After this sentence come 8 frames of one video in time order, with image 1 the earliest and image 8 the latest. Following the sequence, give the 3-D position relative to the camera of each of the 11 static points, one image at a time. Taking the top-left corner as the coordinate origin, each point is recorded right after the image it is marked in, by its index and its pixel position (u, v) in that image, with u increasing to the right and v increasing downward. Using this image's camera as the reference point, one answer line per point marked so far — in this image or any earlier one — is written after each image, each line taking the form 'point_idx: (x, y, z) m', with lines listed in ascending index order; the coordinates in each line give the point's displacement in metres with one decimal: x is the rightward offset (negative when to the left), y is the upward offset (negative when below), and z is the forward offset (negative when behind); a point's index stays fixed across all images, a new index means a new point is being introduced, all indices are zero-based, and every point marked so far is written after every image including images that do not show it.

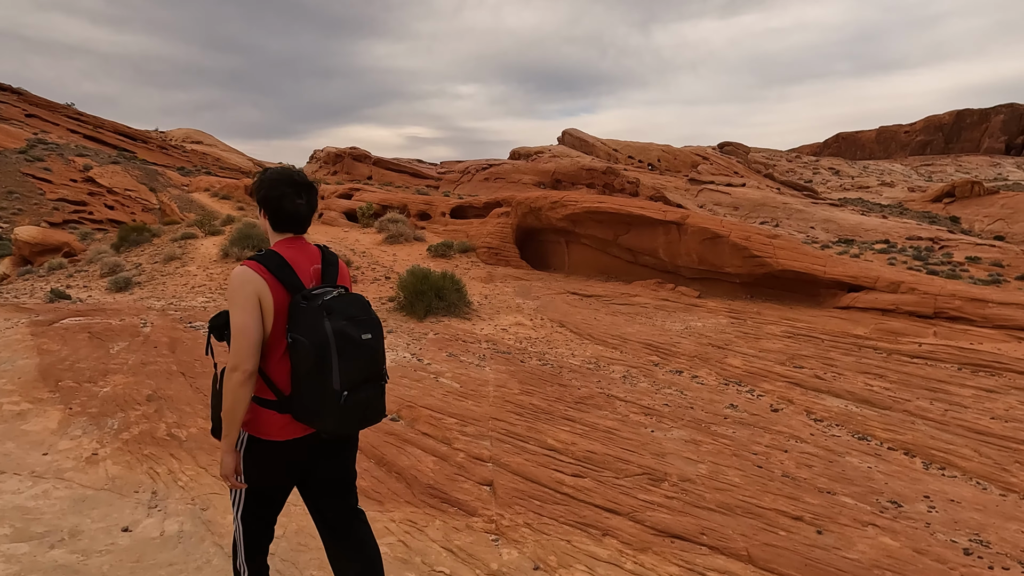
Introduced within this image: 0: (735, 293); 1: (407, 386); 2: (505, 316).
0: (+4.3, -0.1, +12.8) m
1: (-0.9, -0.9, +5.9) m
2: (-0.1, -0.4, +10.4) m
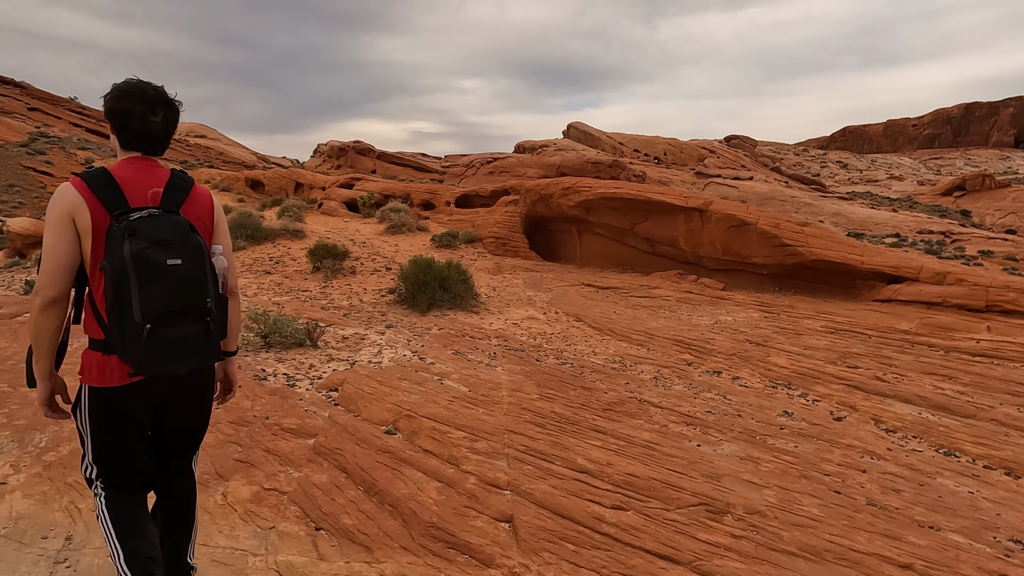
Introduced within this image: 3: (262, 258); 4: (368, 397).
0: (+4.4, +0.1, +11.9) m
1: (-0.8, -0.8, +5.0) m
2: (+0.1, -0.3, +9.5) m
3: (-4.9, +0.6, +13.2) m
4: (-1.0, -0.8, +4.8) m
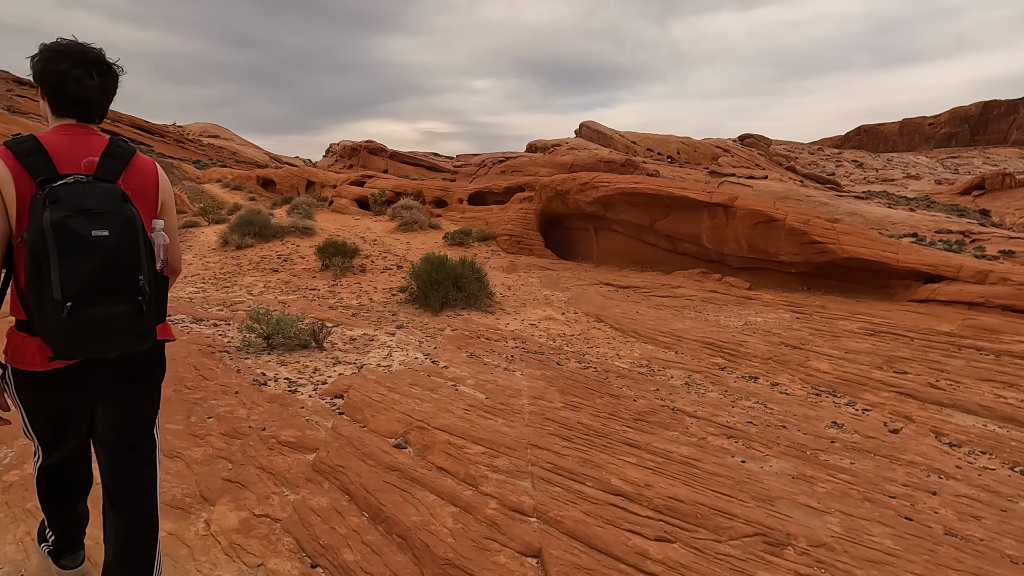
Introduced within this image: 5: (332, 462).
0: (+4.7, +0.1, +11.3) m
1: (-0.6, -0.8, +4.6) m
2: (+0.3, -0.3, +9.0) m
3: (-4.6, +0.6, +12.8) m
4: (-0.9, -0.8, +4.3) m
5: (-0.9, -0.9, +3.4) m
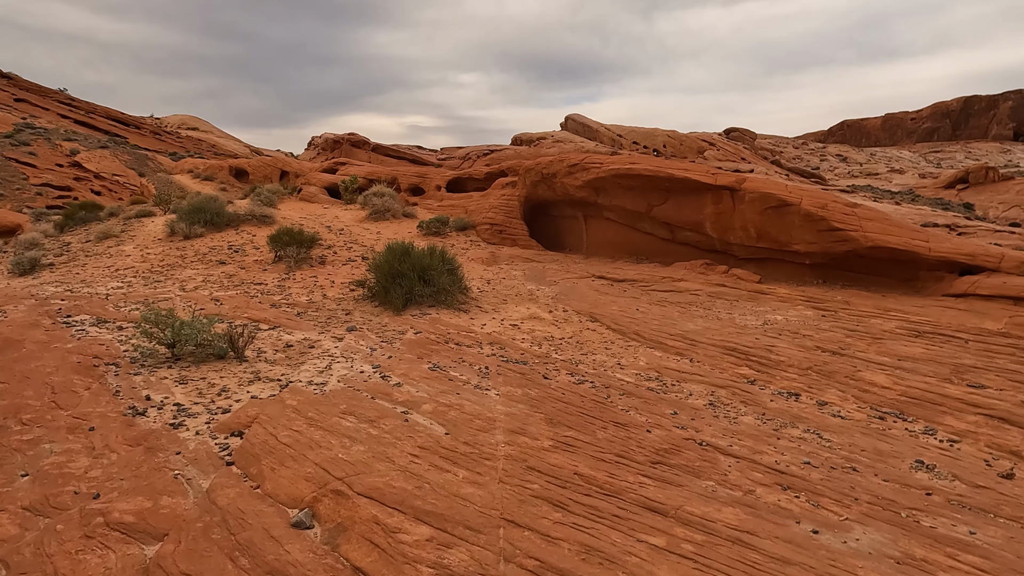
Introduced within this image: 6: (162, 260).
0: (+4.4, +0.2, +10.1) m
1: (-0.8, -0.7, +3.3) m
2: (0.0, -0.2, +7.7) m
3: (-5.0, +0.7, +11.4) m
4: (-1.0, -0.7, +3.0) m
5: (-1.1, -0.9, +2.1) m
6: (-5.6, +0.4, +10.6) m
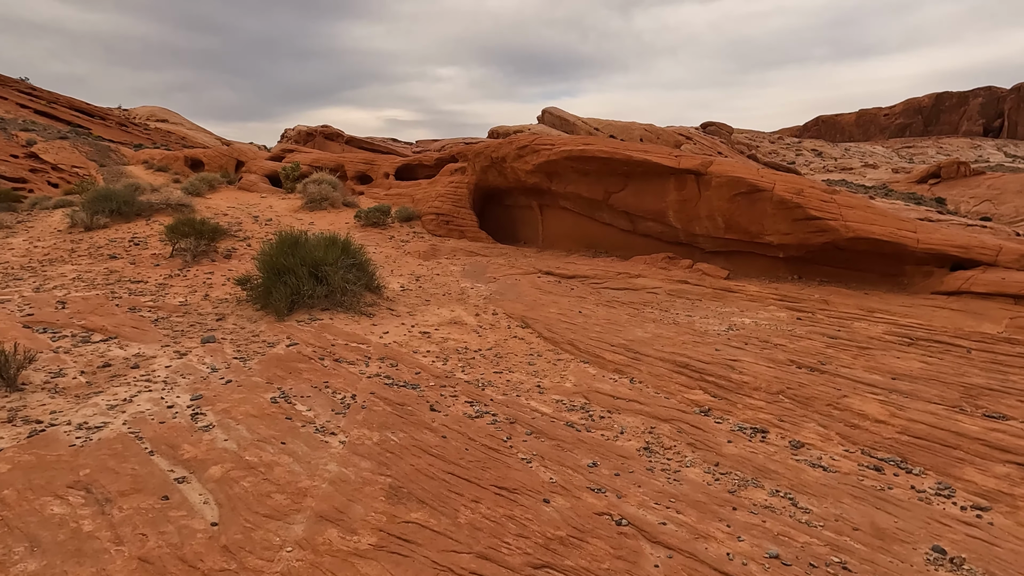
0: (+3.5, +0.2, +9.0) m
1: (-1.4, -0.7, +2.0) m
2: (-0.7, -0.2, +6.5) m
3: (-5.9, +0.7, +10.0) m
4: (-1.7, -0.8, +1.7) m
5: (-1.7, -0.9, +0.8) m
6: (-6.4, +0.5, +9.2) m
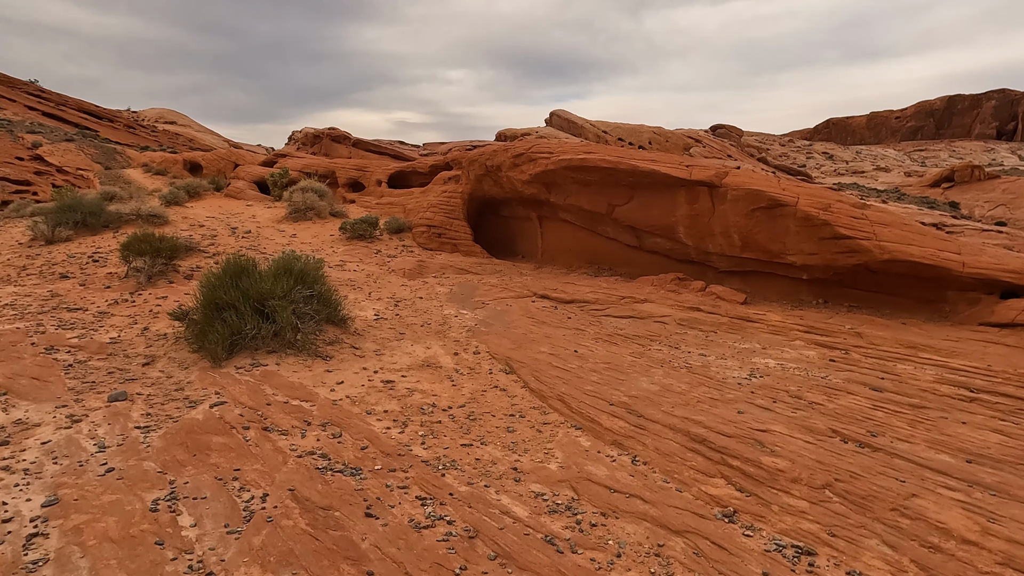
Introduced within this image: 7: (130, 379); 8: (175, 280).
0: (+3.5, -0.1, +8.1) m
1: (-1.6, -1.0, +1.1) m
2: (-0.9, -0.5, +5.6) m
3: (-5.9, +0.5, +9.2) m
4: (-1.8, -1.0, +0.9) m
5: (-1.8, -1.2, 0.0) m
6: (-6.5, +0.2, +8.4) m
7: (-2.5, -0.6, +4.4) m
8: (-3.8, +0.1, +7.6) m
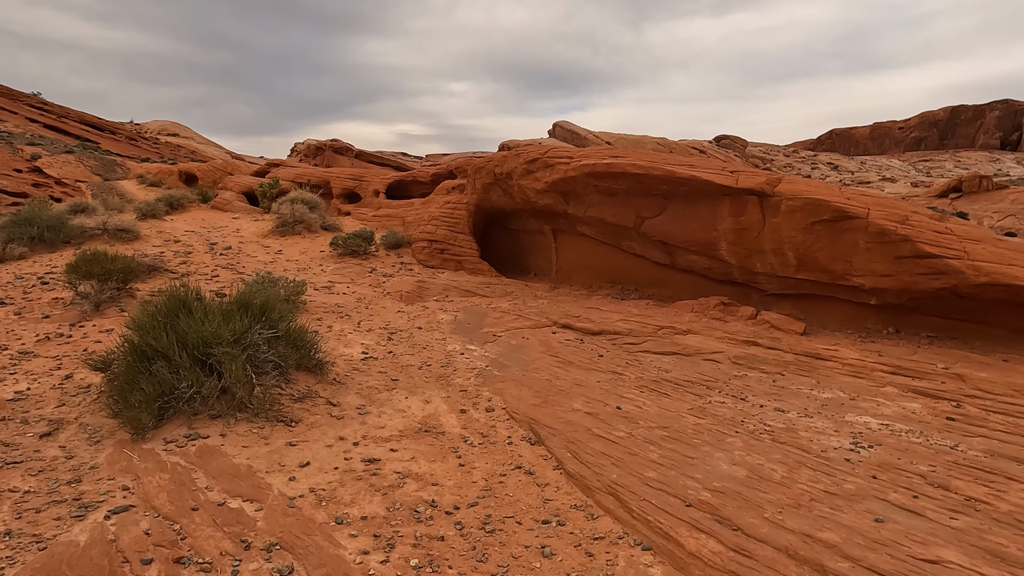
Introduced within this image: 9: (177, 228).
0: (+3.6, -0.4, +6.8) m
1: (-1.5, -1.2, -0.1) m
2: (-0.7, -0.7, +4.4) m
3: (-5.8, +0.2, +8.0) m
4: (-1.7, -1.2, -0.4) m
5: (-1.7, -1.3, -1.3) m
6: (-6.4, -0.1, +7.2) m
7: (-2.4, -0.8, +3.2) m
8: (-3.7, -0.2, +6.4) m
9: (-5.7, +1.0, +11.4) m
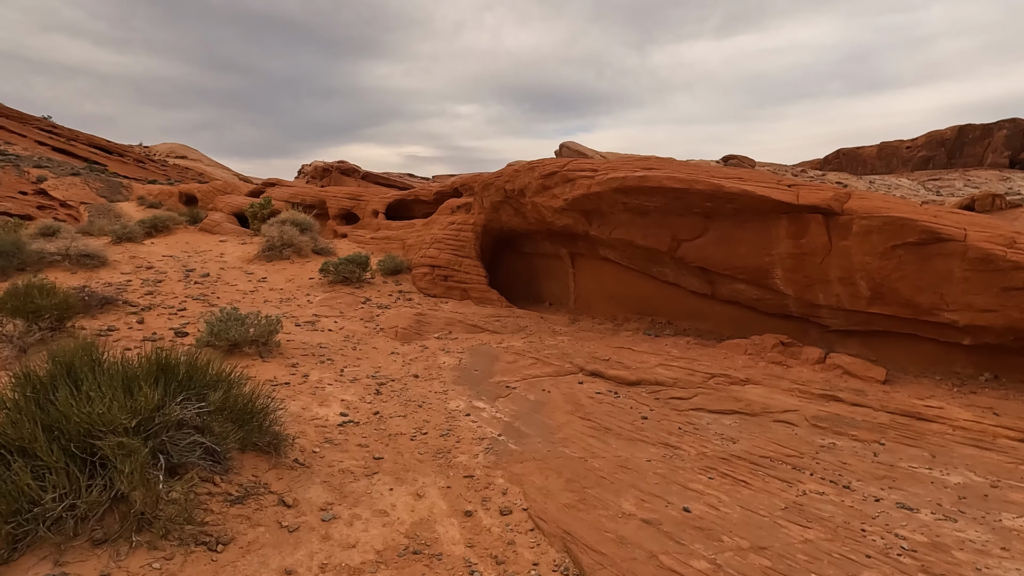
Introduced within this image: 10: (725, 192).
0: (+3.8, -0.7, +5.6) m
1: (-1.4, -1.3, -1.3) m
2: (-0.6, -1.0, +3.2) m
3: (-5.6, -0.2, +6.9) m
4: (-1.6, -1.3, -1.5) m
5: (-1.7, -1.4, -2.4) m
6: (-6.2, -0.4, +6.1) m
7: (-2.3, -1.0, +2.0) m
8: (-3.5, -0.5, +5.2) m
9: (-5.6, +0.6, +10.4) m
10: (+1.9, +0.9, +6.1) m
